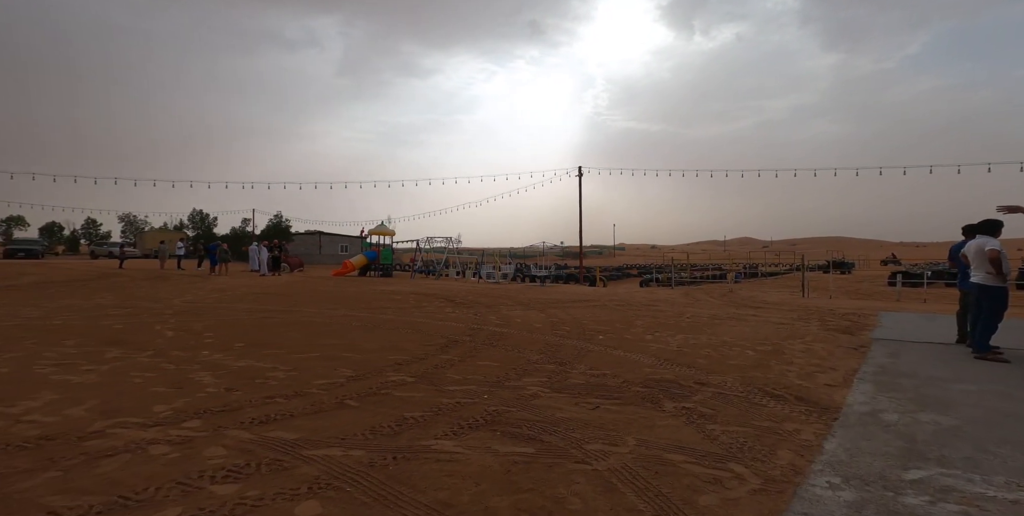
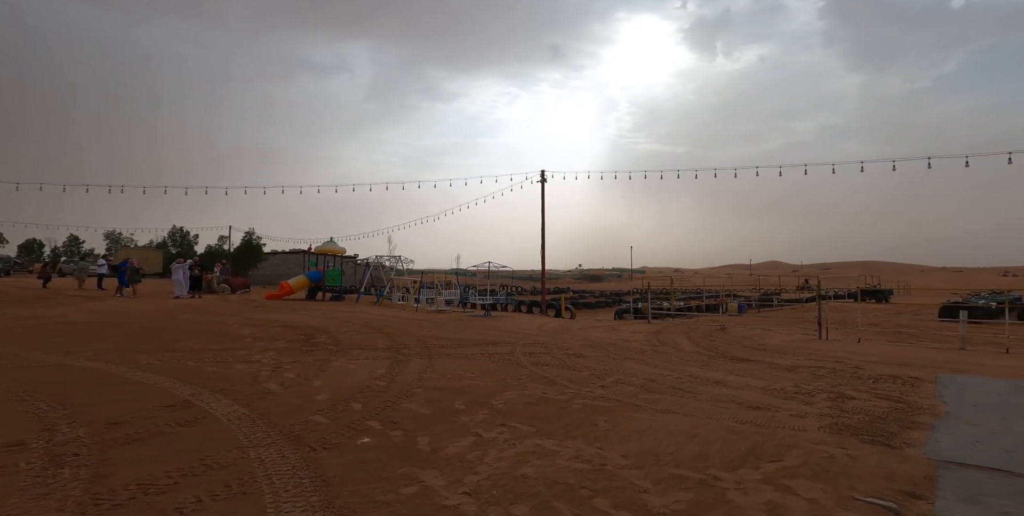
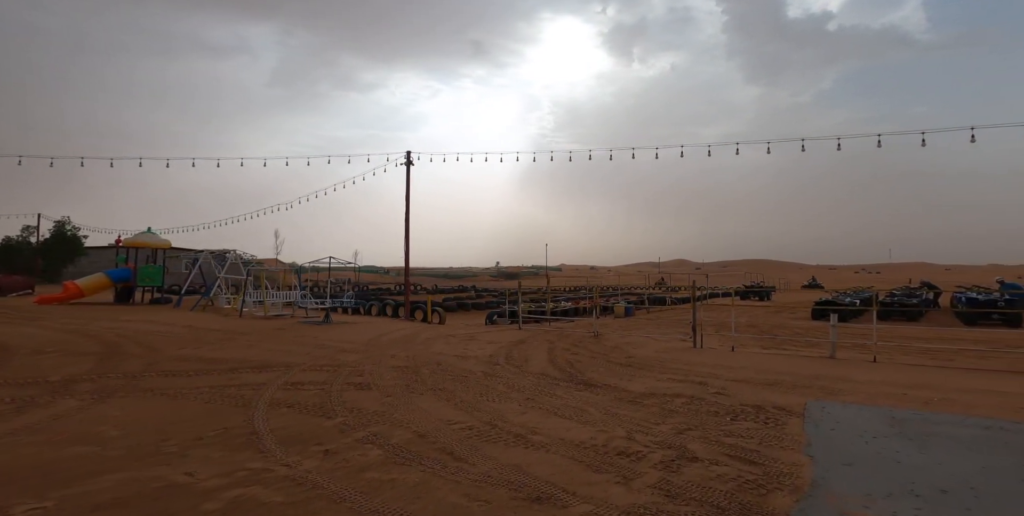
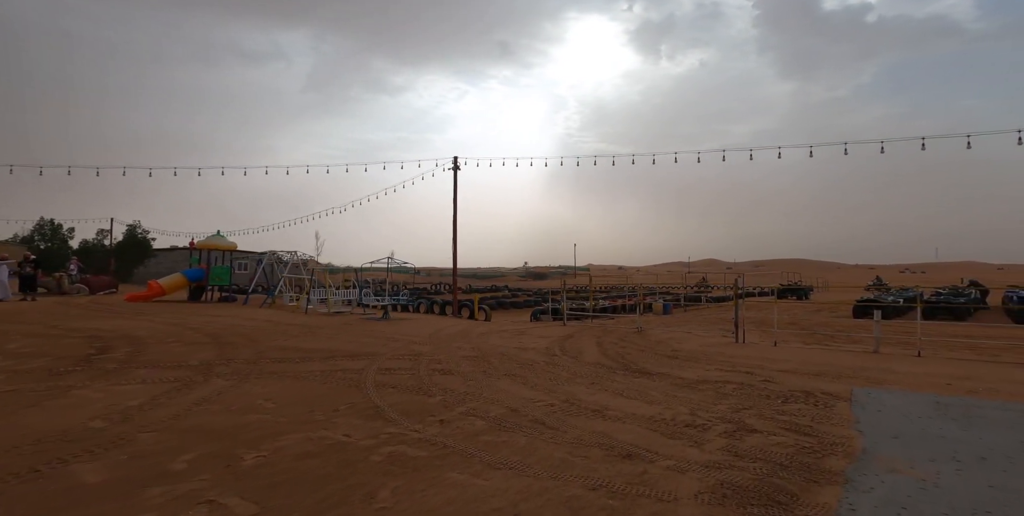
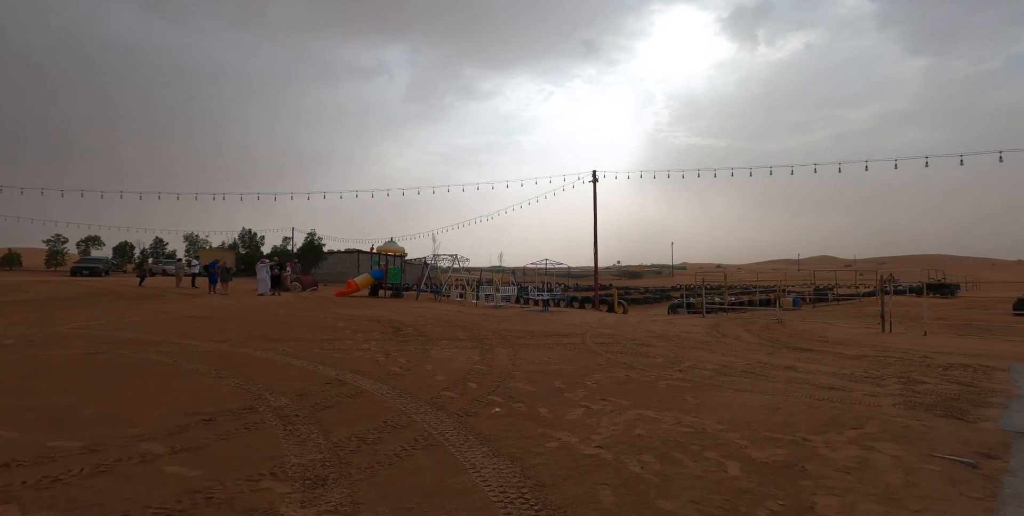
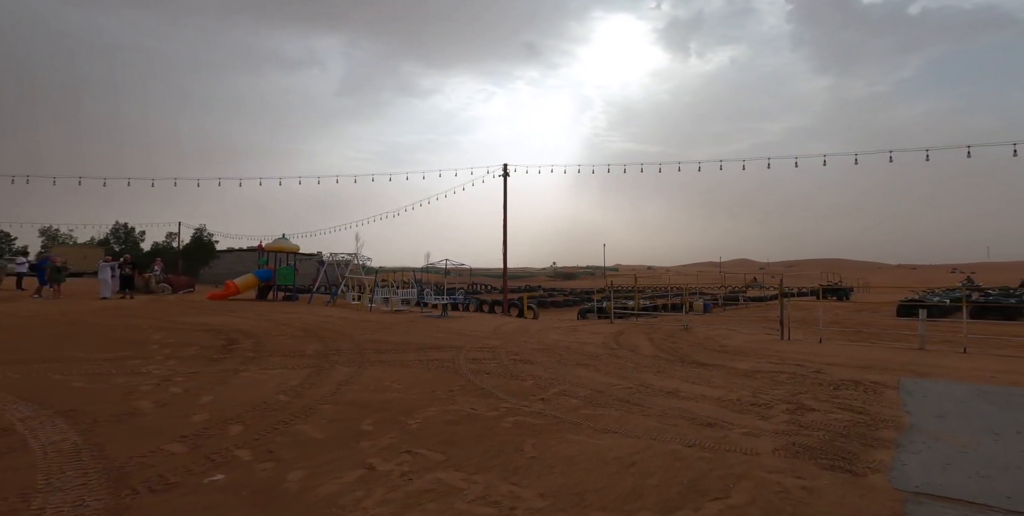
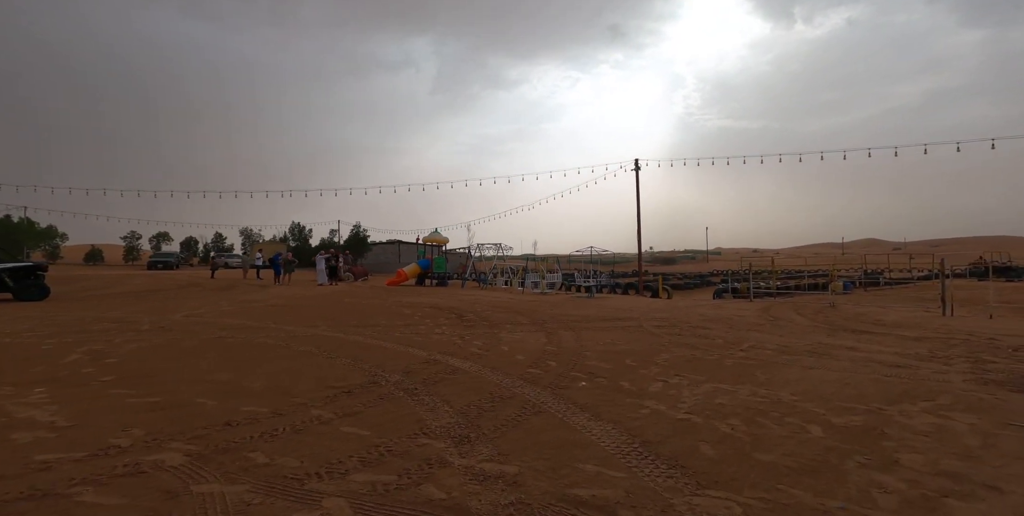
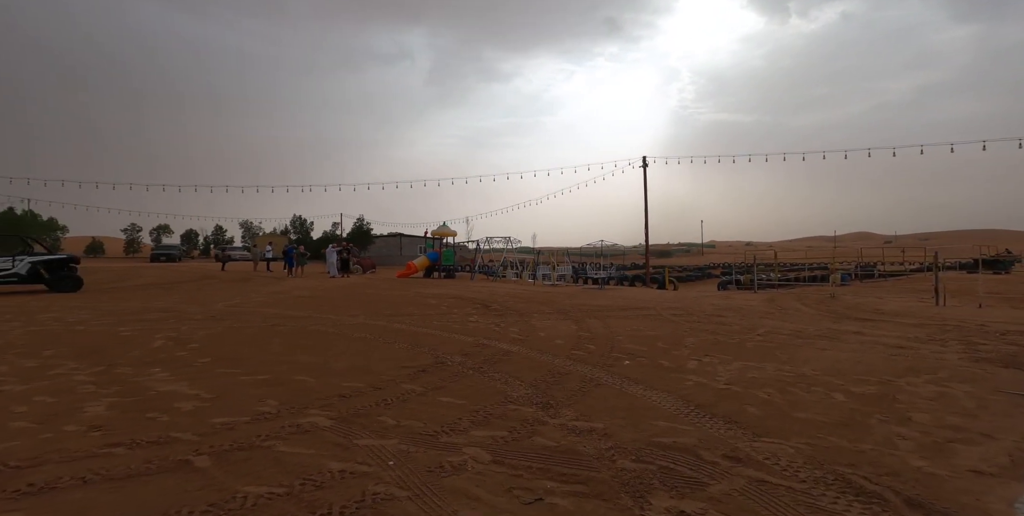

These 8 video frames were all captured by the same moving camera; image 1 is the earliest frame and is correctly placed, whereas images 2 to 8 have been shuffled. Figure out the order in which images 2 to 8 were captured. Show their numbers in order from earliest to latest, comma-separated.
8, 7, 5, 2, 6, 4, 3
